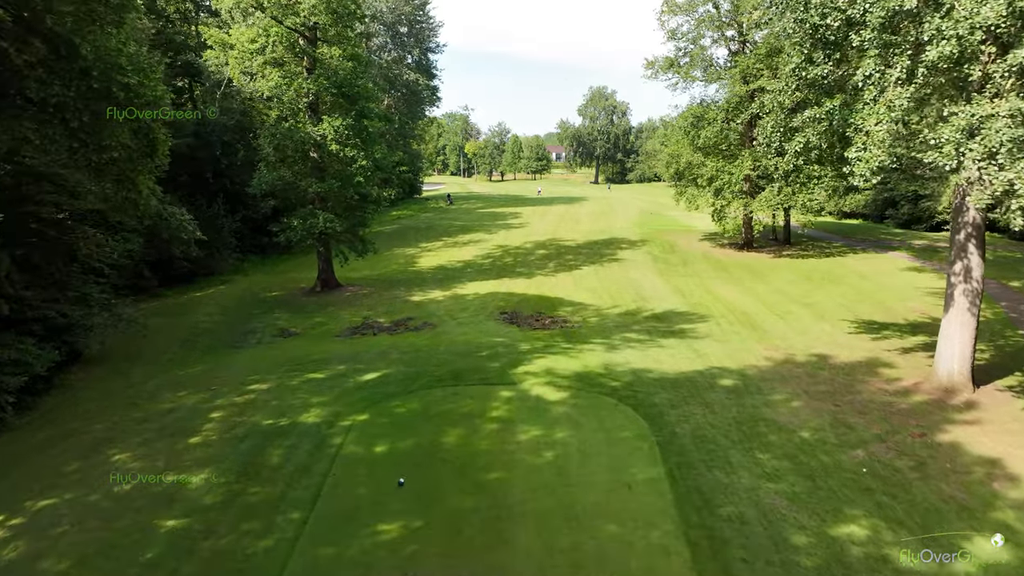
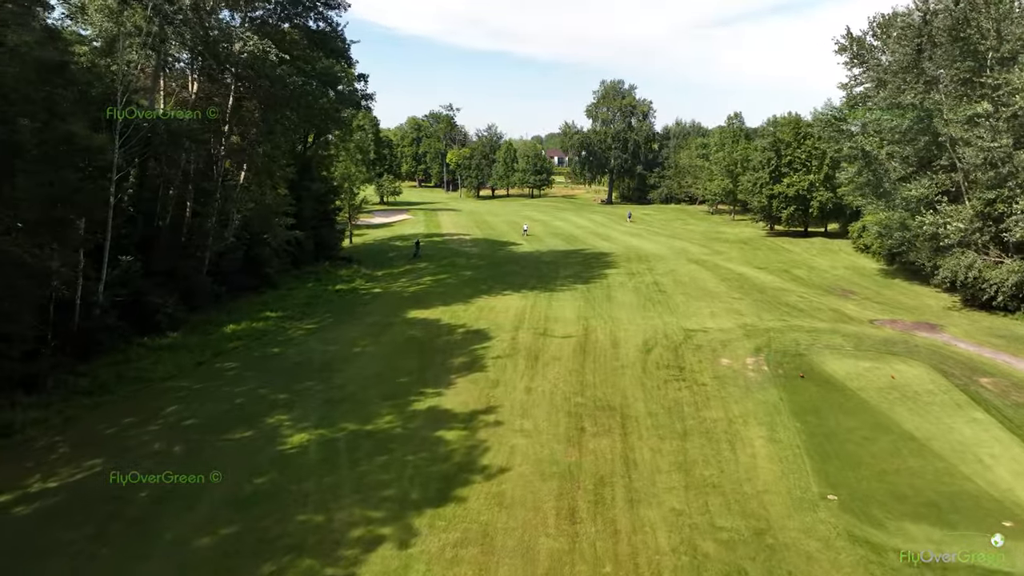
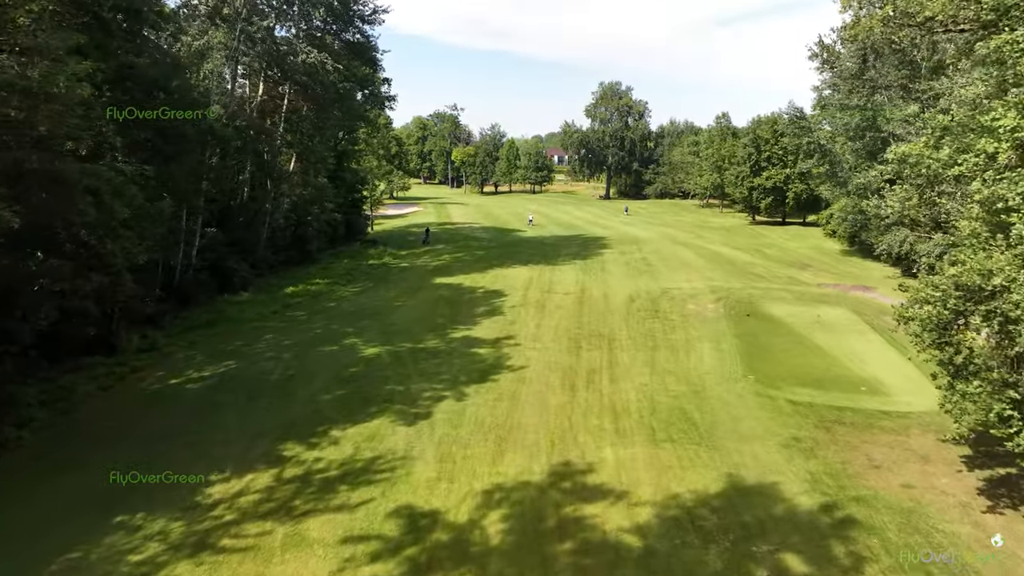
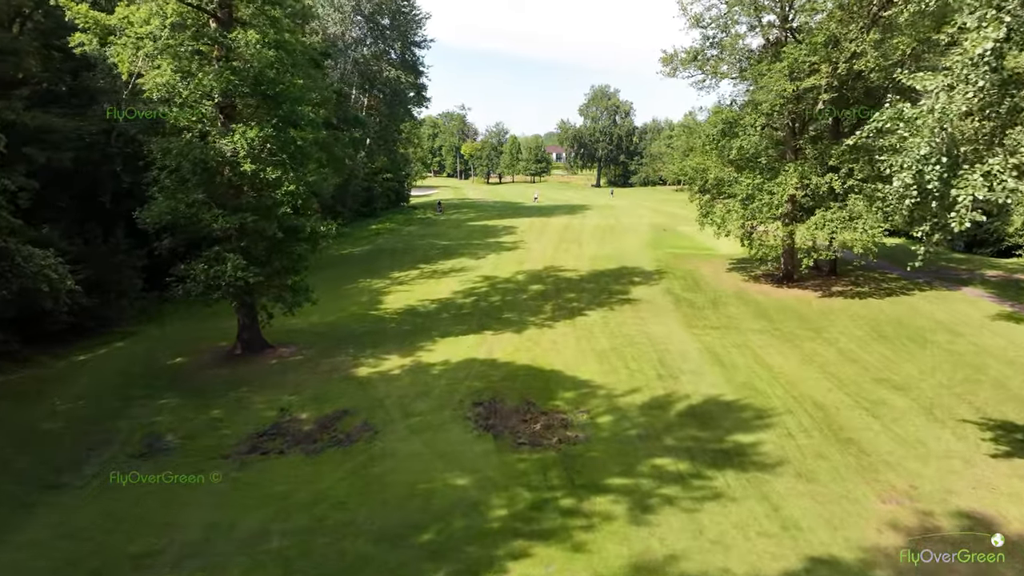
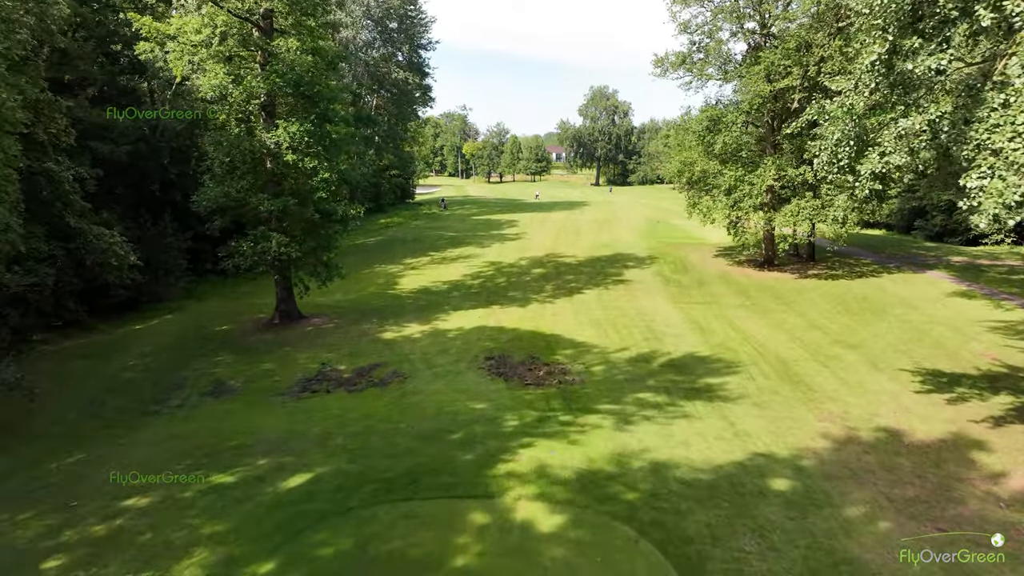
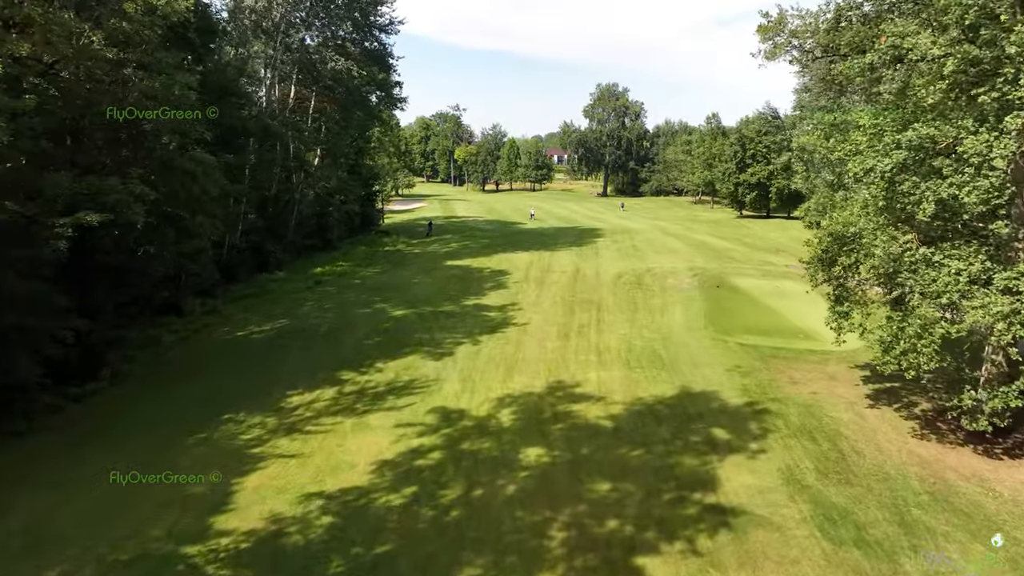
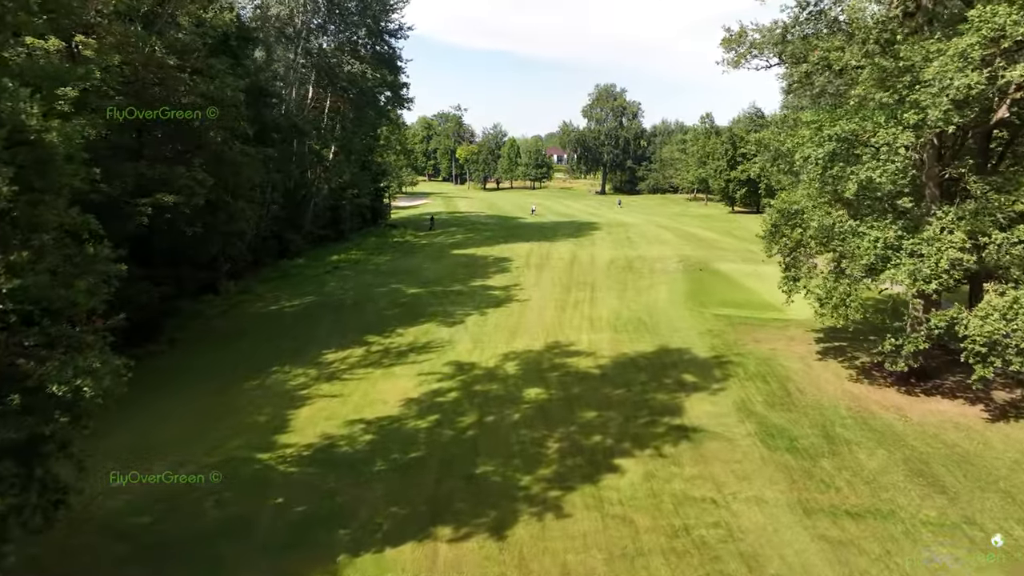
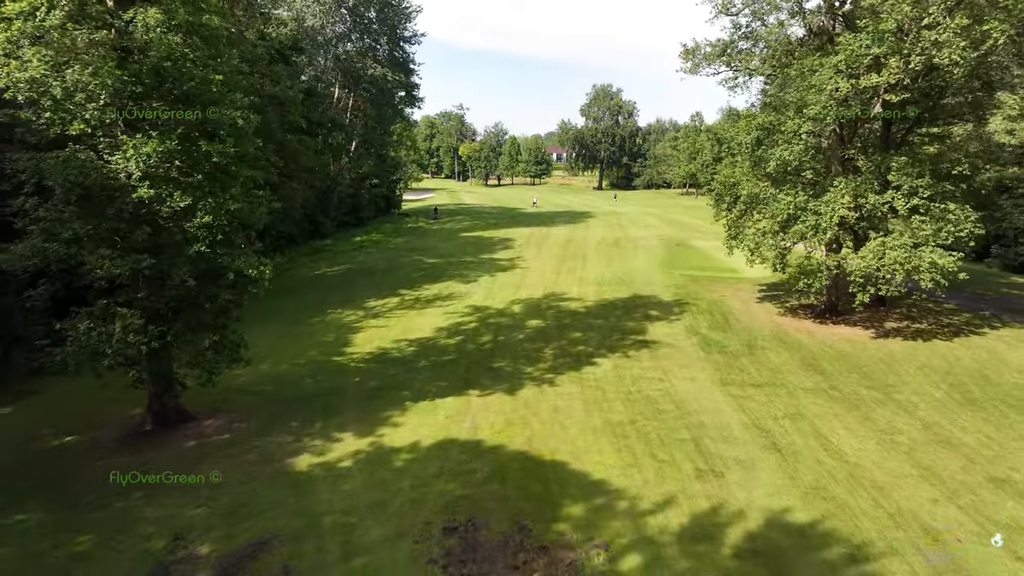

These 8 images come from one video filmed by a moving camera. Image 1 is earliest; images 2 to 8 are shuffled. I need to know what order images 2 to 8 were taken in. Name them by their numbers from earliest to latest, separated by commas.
5, 4, 8, 7, 6, 3, 2
